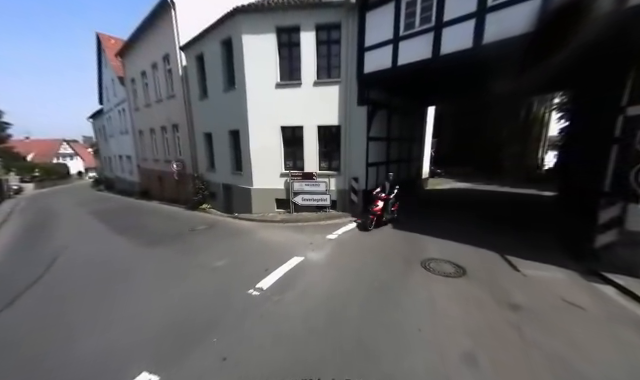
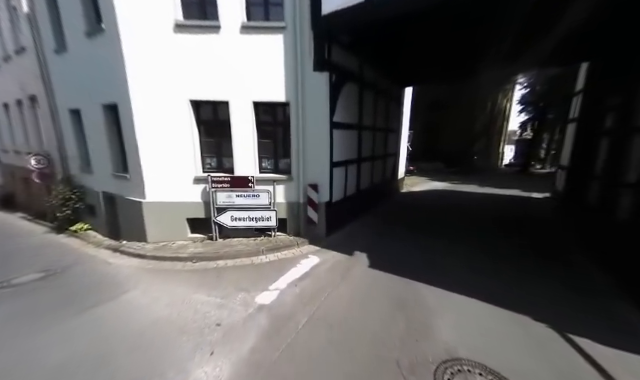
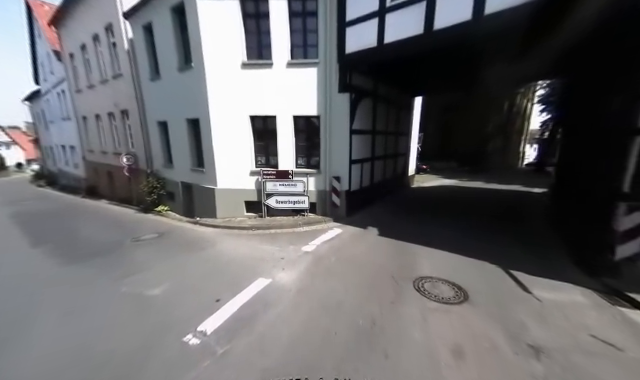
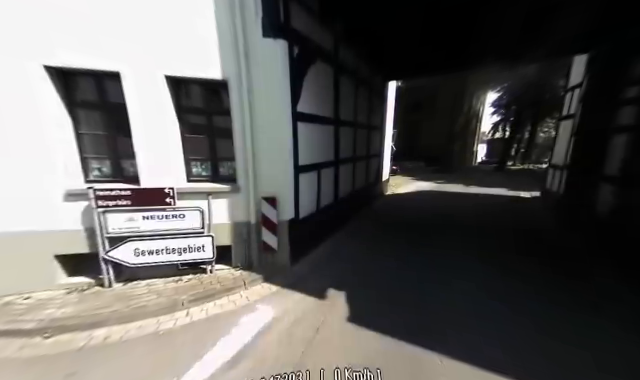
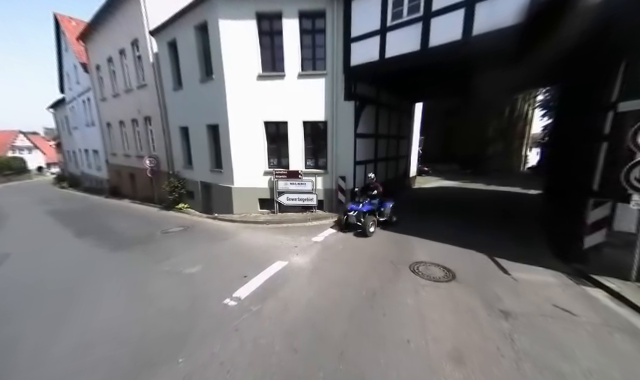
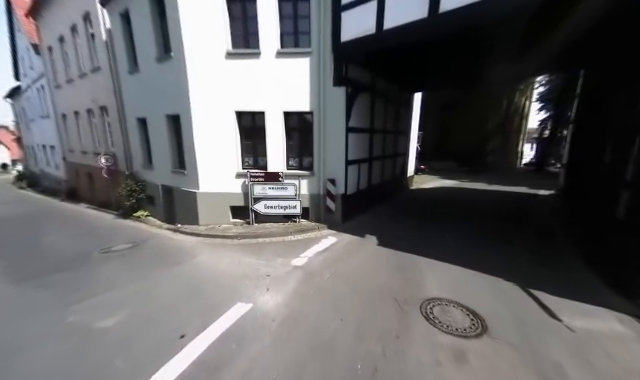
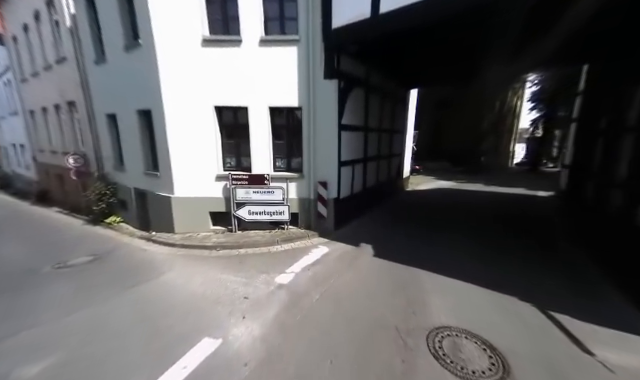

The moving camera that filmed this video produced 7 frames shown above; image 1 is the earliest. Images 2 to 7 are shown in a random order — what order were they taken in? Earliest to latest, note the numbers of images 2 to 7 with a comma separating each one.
5, 3, 6, 7, 2, 4
